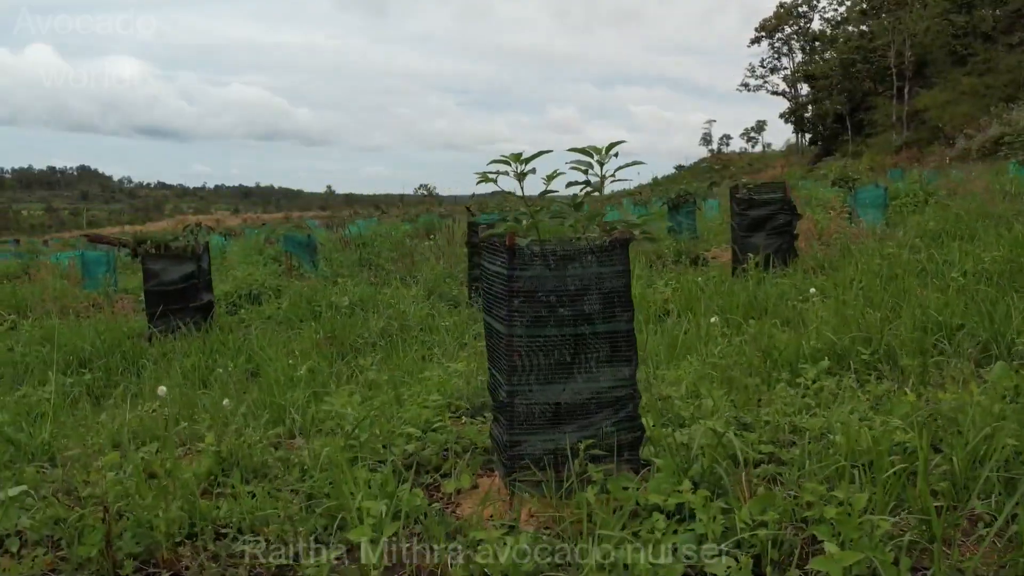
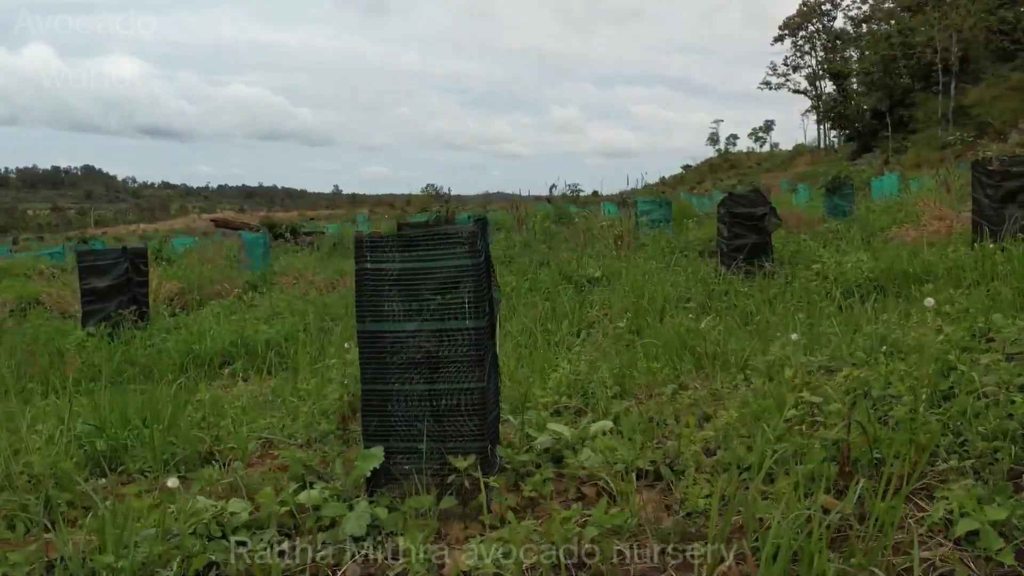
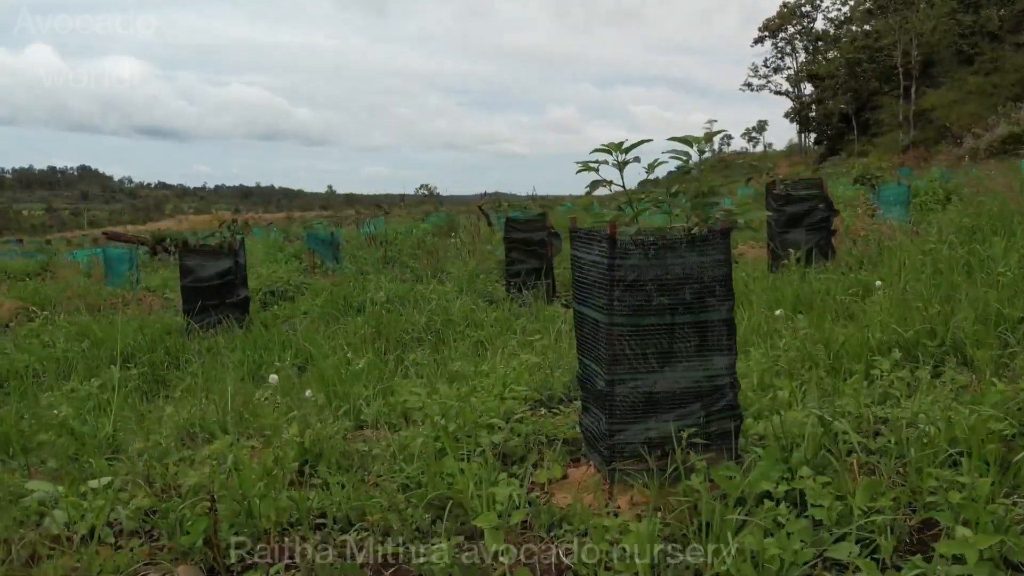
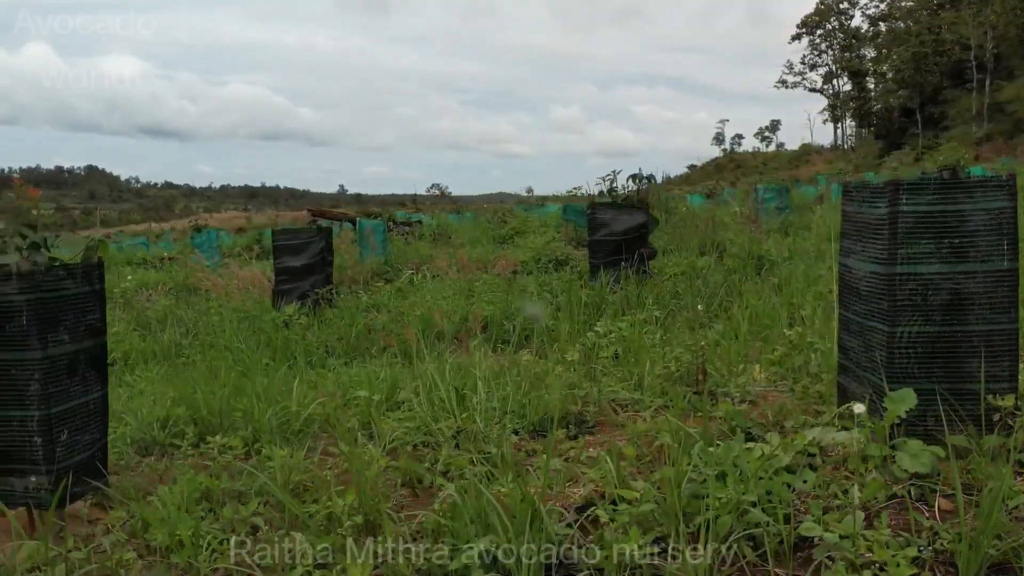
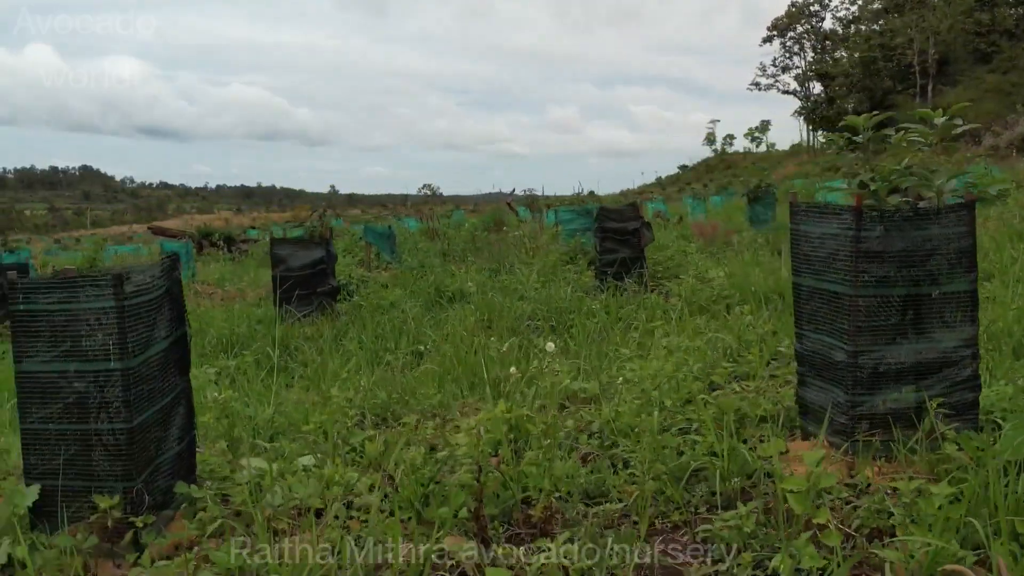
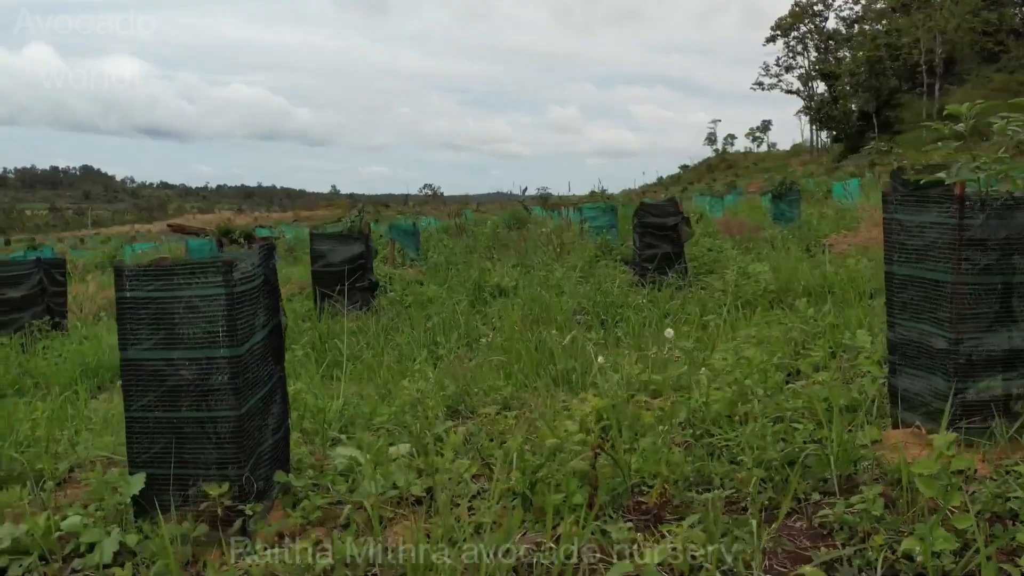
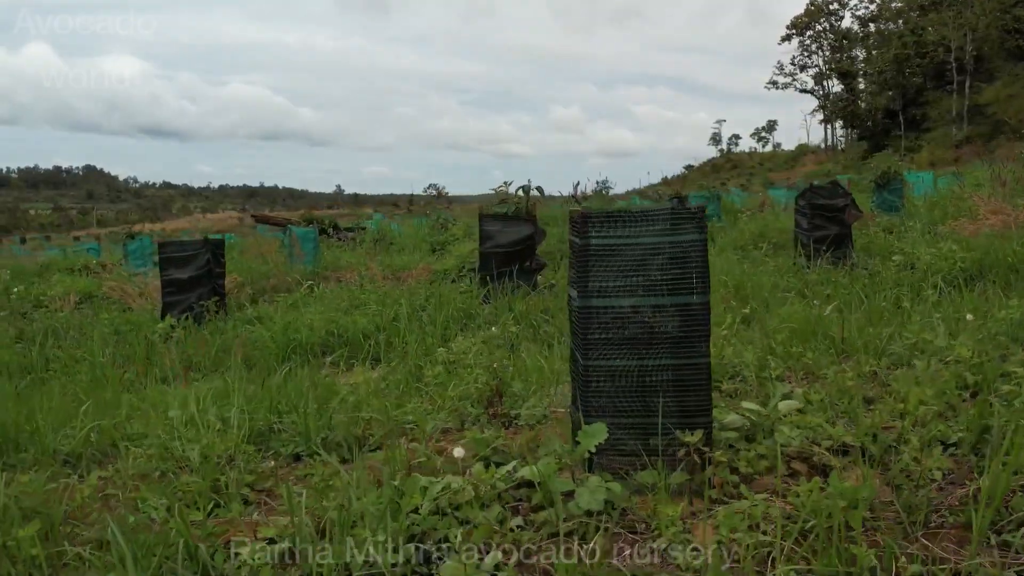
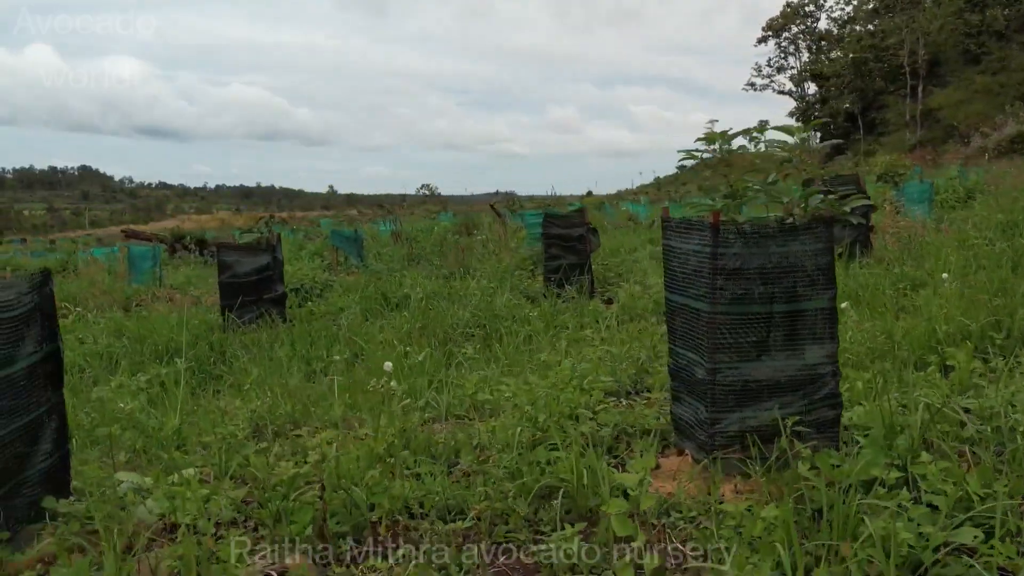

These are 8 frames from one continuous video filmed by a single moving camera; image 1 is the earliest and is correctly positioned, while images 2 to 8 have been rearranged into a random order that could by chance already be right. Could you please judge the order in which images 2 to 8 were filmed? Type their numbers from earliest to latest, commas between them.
3, 8, 5, 6, 2, 7, 4
